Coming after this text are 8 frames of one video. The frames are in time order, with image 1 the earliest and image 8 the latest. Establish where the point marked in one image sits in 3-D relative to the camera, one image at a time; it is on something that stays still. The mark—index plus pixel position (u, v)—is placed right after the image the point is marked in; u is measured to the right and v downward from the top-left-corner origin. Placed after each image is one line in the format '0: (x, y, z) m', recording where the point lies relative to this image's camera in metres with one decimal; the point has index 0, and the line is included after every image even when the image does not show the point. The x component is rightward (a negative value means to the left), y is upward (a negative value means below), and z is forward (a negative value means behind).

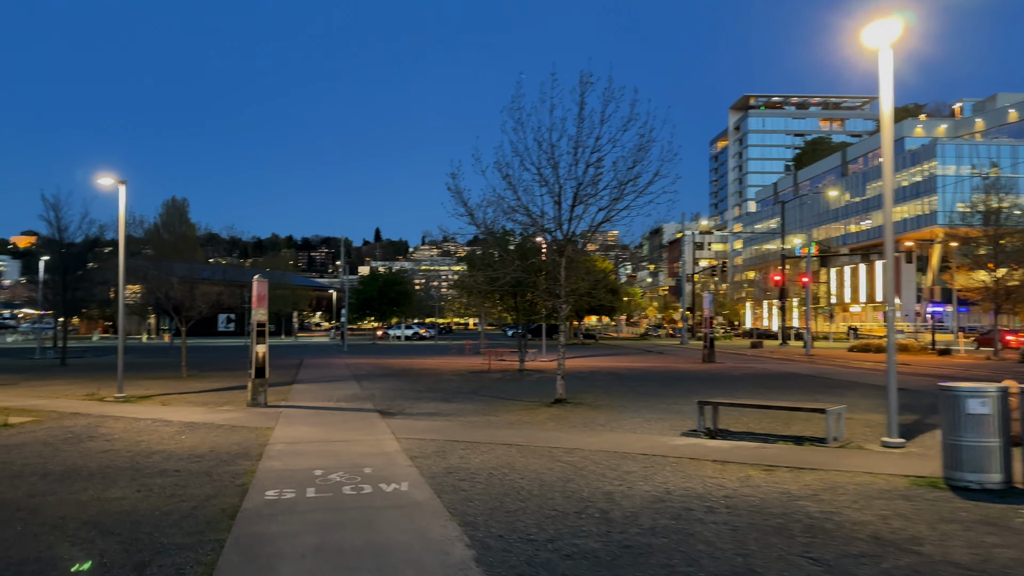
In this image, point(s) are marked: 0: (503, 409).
0: (-0.1, -2.0, +13.2) m
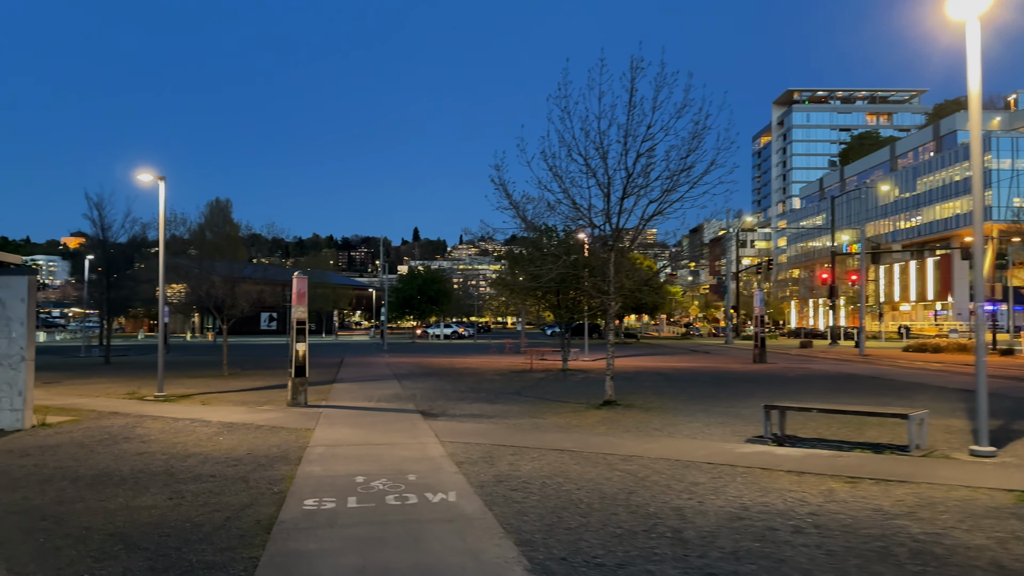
0: (+0.7, -2.0, +12.6) m
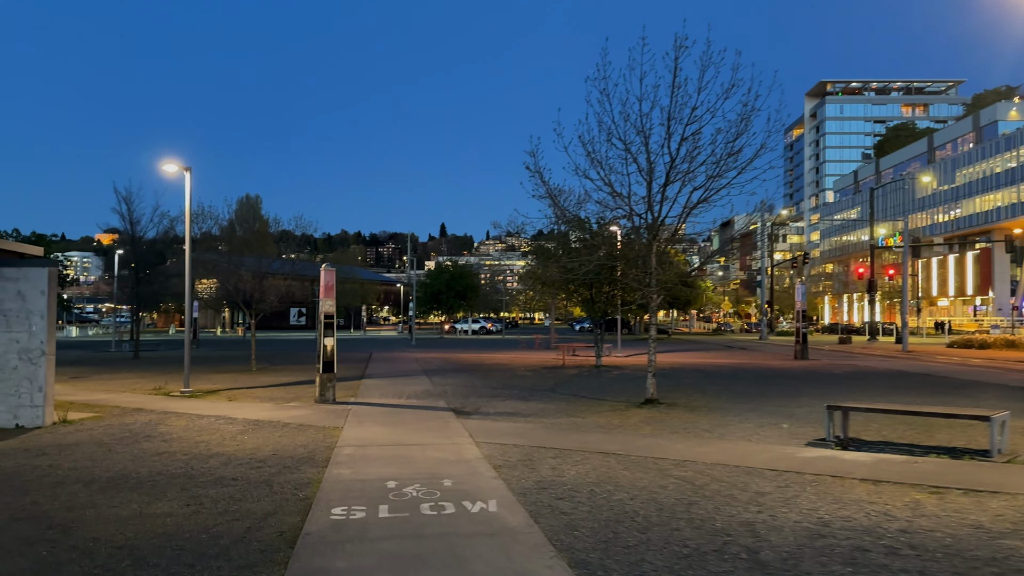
0: (+1.2, -1.8, +11.9) m
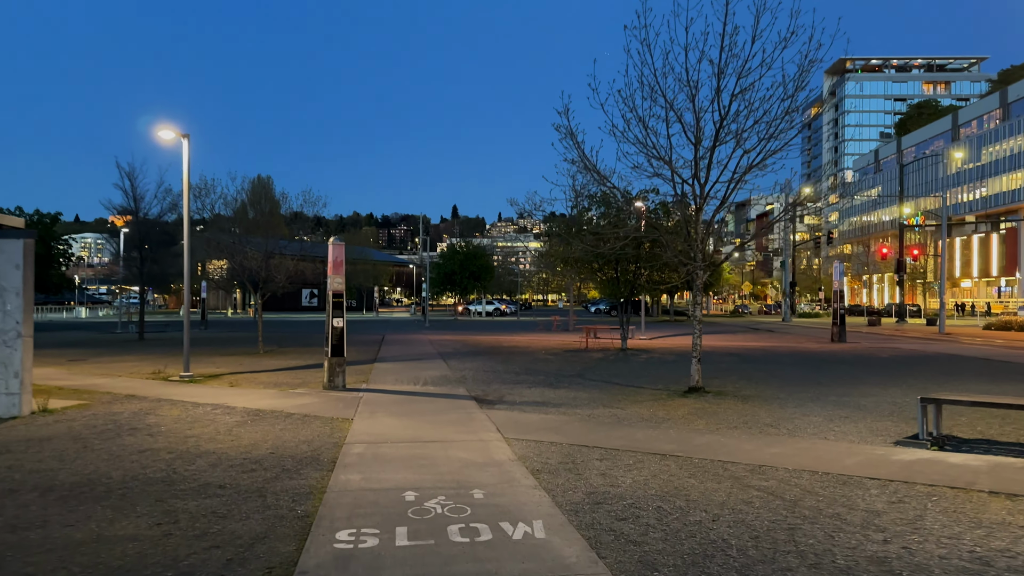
0: (+1.6, -1.5, +10.7) m
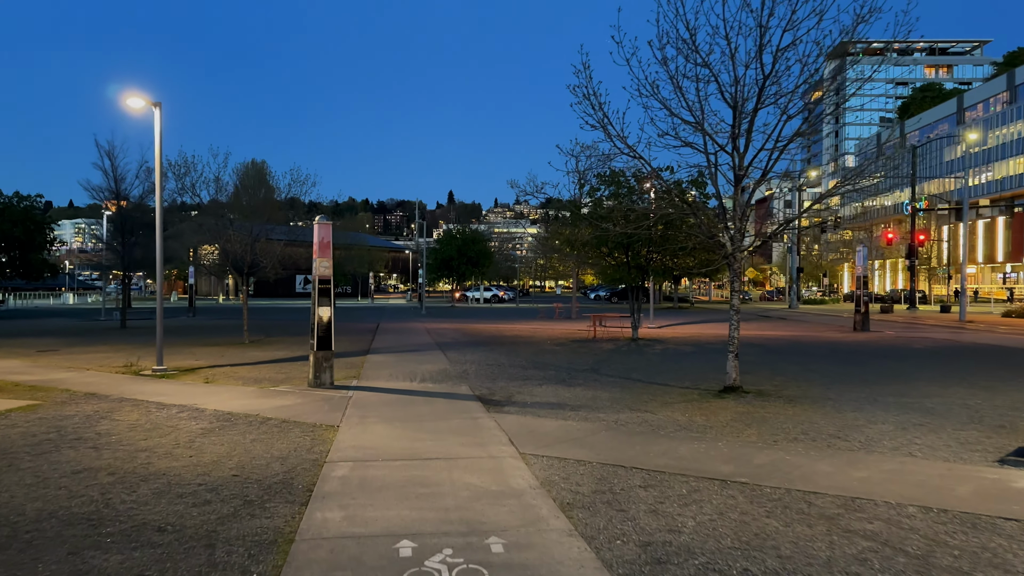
0: (+1.7, -1.3, +9.3) m
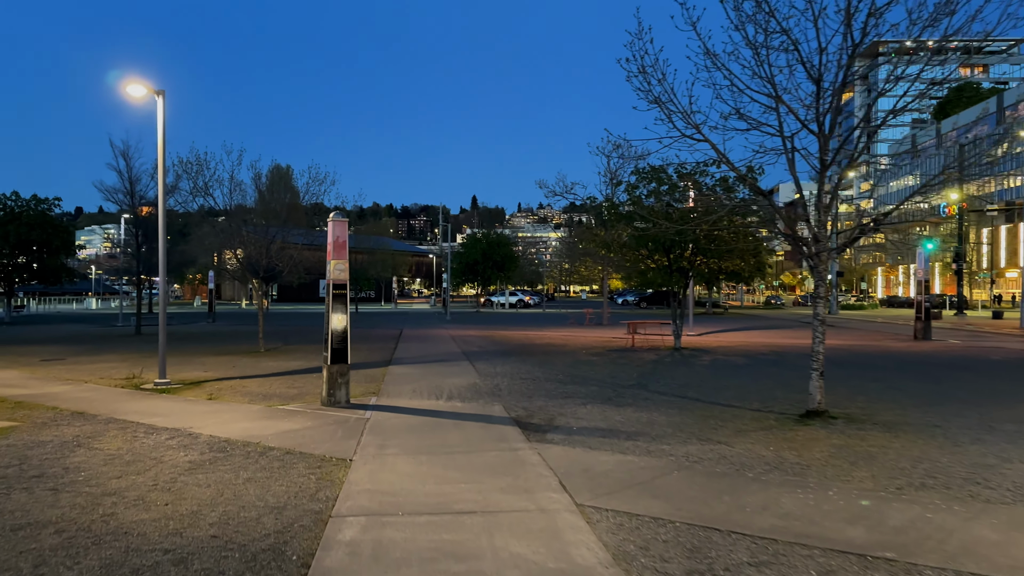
0: (+2.2, -1.4, +7.8) m
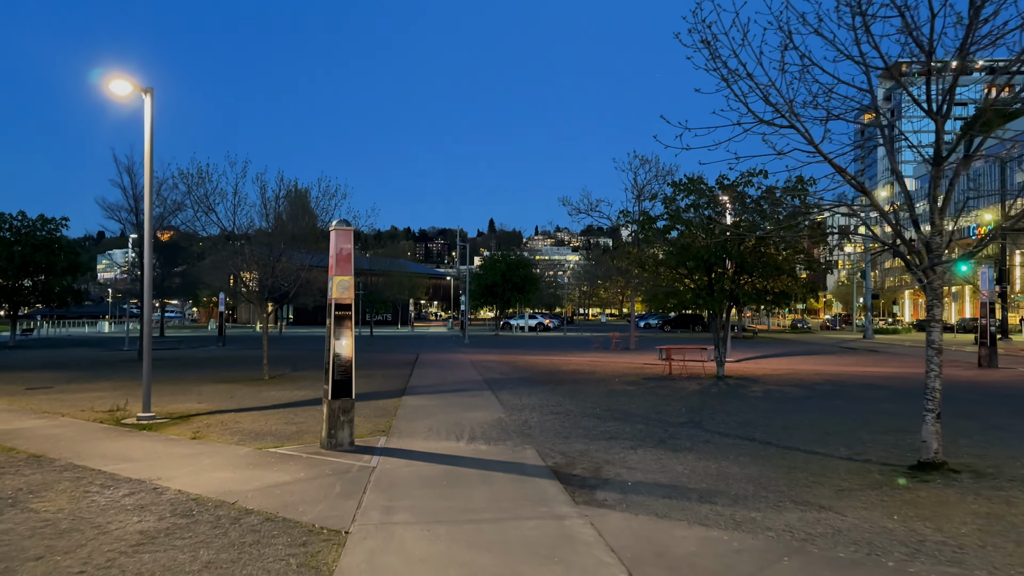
0: (+2.5, -1.5, +6.2) m
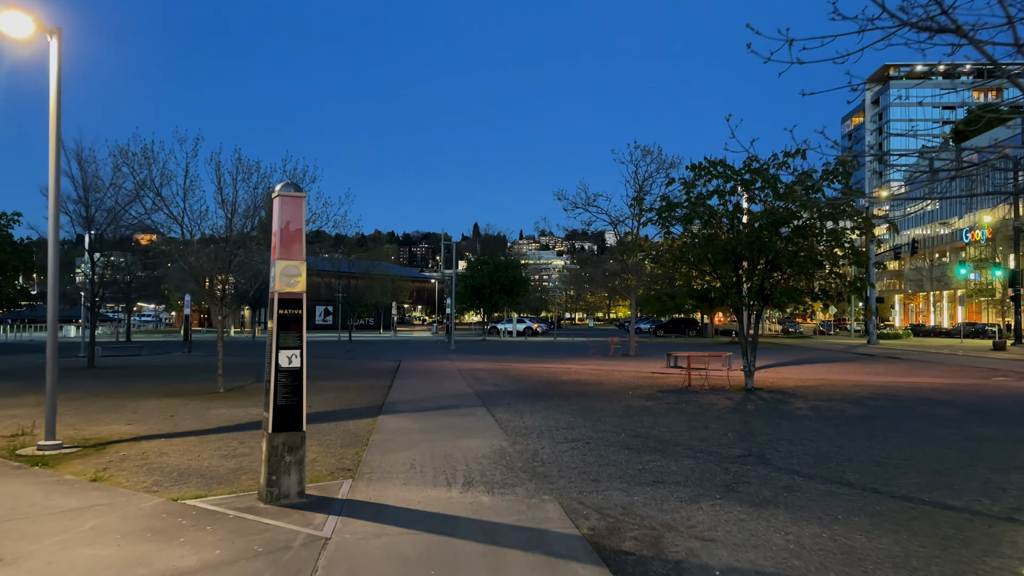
0: (+2.7, -1.5, +3.9) m
